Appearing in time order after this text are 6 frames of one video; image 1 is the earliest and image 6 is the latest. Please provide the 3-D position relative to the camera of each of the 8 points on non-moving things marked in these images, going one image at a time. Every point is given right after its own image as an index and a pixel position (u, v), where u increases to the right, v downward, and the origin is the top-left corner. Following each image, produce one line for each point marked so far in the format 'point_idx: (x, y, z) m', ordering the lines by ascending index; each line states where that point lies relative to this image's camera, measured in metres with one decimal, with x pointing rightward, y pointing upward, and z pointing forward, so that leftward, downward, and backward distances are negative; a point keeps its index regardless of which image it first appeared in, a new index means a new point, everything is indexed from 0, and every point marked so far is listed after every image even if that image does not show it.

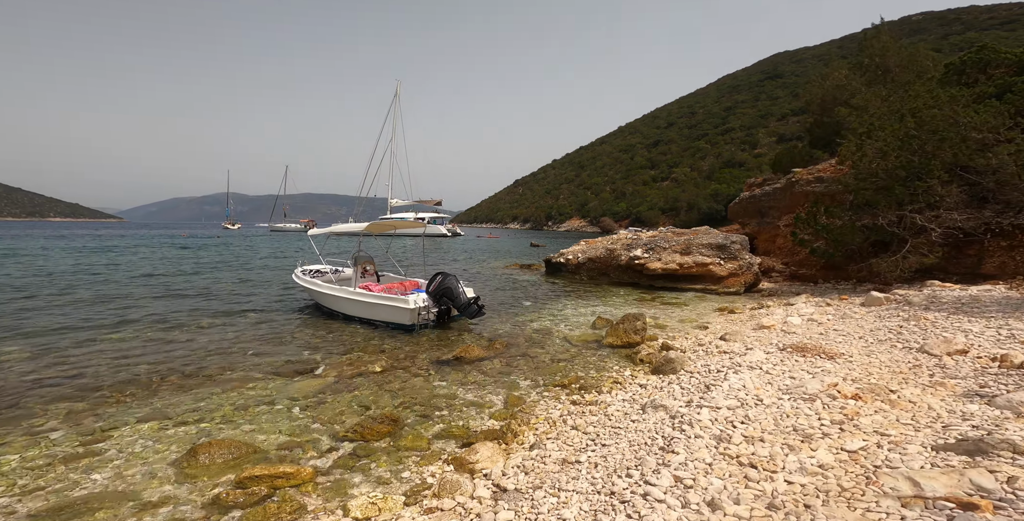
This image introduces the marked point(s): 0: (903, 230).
0: (+12.3, +0.9, +15.3) m
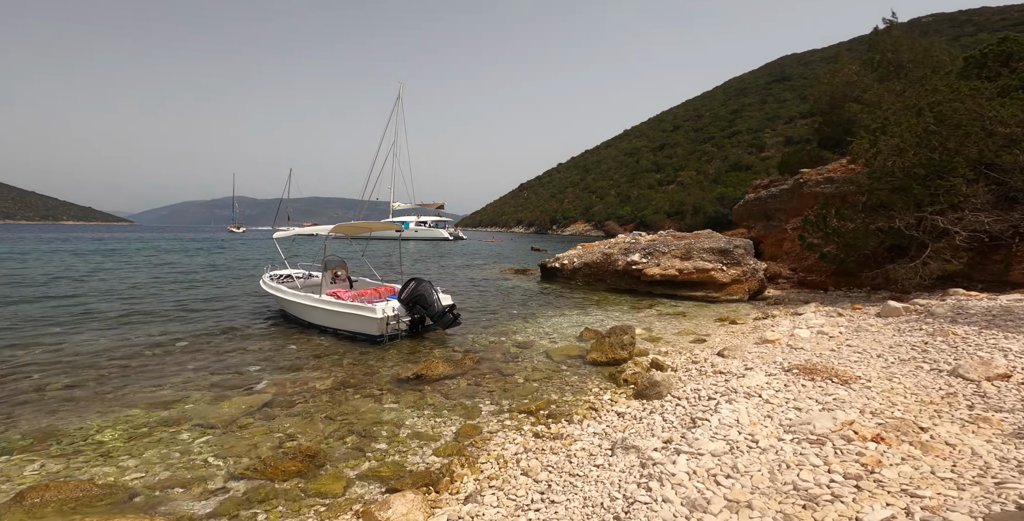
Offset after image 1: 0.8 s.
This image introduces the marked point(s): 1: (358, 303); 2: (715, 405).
0: (+11.8, +0.8, +14.0) m
1: (-3.6, -0.9, +11.2) m
2: (+2.5, -1.8, +6.0) m
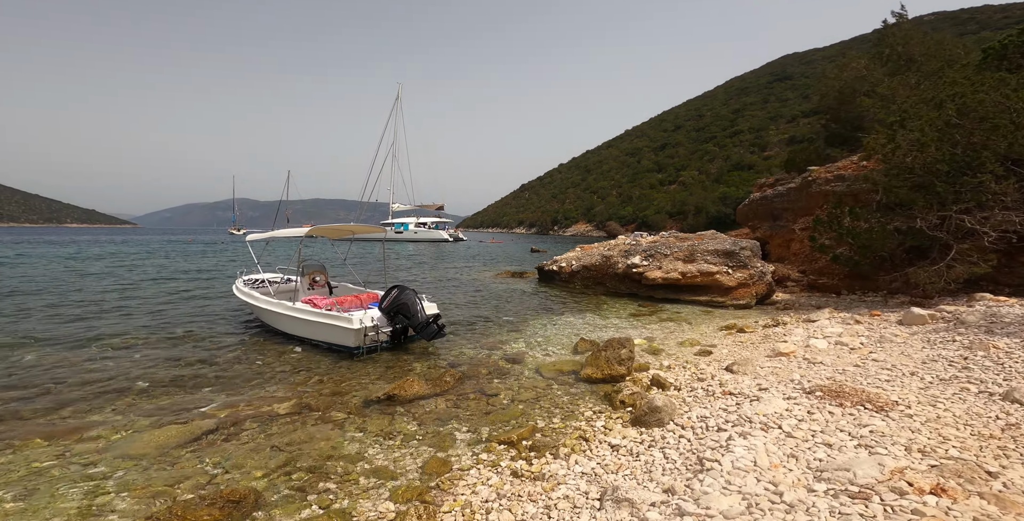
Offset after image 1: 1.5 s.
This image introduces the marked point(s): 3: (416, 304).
0: (+11.5, +0.7, +13.0) m
1: (-3.9, -1.1, +10.3) m
2: (+2.2, -1.8, +5.0) m
3: (-2.2, -0.9, +11.0) m
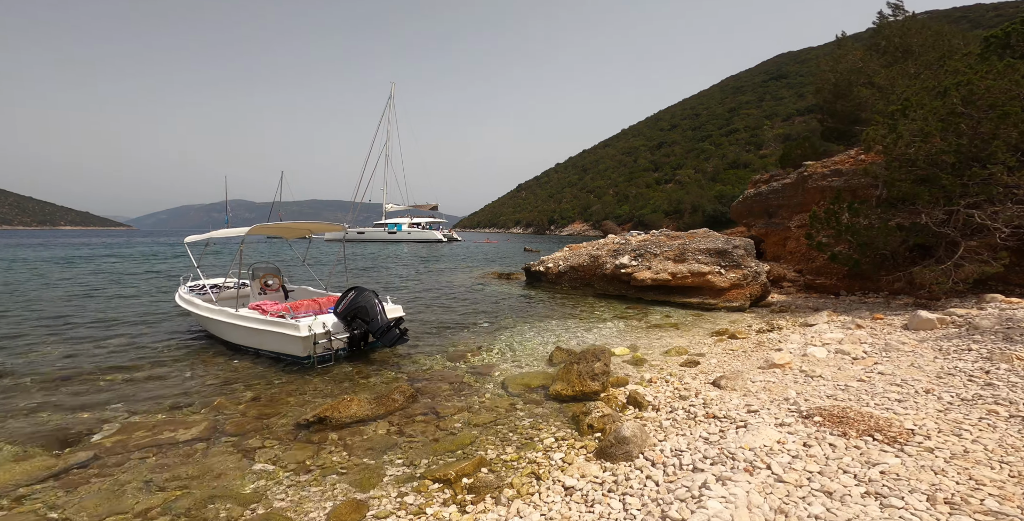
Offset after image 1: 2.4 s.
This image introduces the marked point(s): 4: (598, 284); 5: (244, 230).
0: (+10.9, +0.7, +12.1) m
1: (-4.5, -1.1, +9.3) m
2: (+1.6, -1.9, +4.0) m
3: (-2.8, -1.0, +10.0) m
4: (+3.4, -0.9, +19.5) m
5: (-5.3, +0.6, +9.7) m
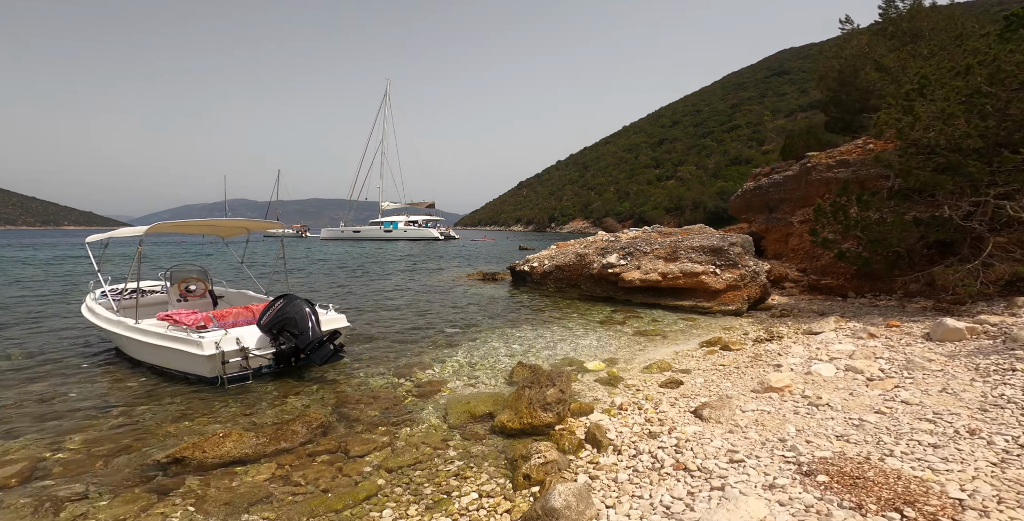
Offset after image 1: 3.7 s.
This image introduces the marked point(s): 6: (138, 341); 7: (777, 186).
0: (+10.1, +0.8, +10.6) m
1: (-5.3, -1.1, +7.9) m
2: (+0.8, -1.9, +2.6) m
3: (-3.6, -1.0, +8.5) m
4: (+2.7, -0.9, +18.0) m
5: (-6.2, +0.6, +8.3) m
6: (-6.0, -1.3, +8.4) m
7: (+9.4, +2.7, +17.4) m
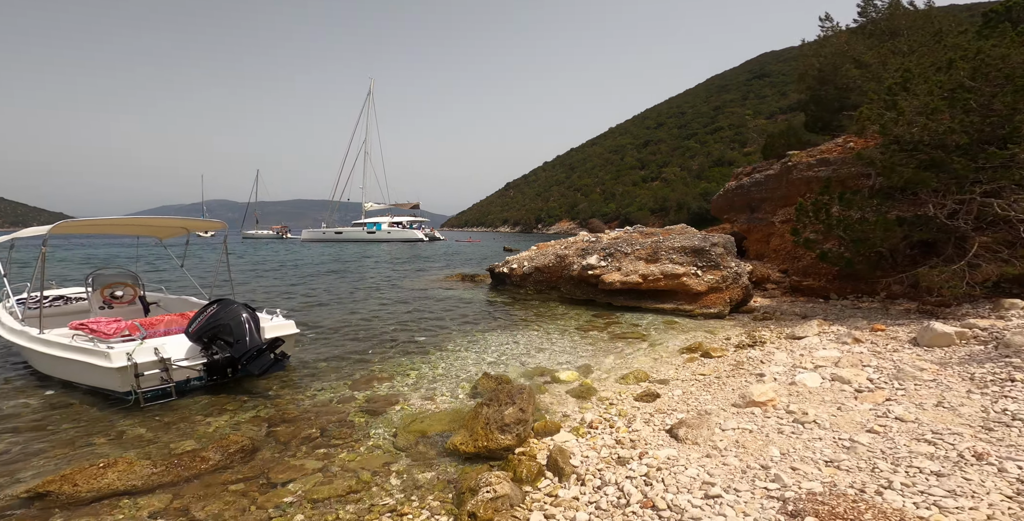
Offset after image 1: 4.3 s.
0: (+9.4, +0.8, +10.2) m
1: (-5.9, -1.2, +7.1) m
2: (+0.4, -1.9, +2.0) m
3: (-4.2, -1.0, +7.8) m
4: (+1.9, -0.9, +17.4) m
5: (-6.7, +0.5, +7.5) m
6: (-6.6, -1.4, +7.6) m
7: (+8.6, +2.7, +17.0) m
